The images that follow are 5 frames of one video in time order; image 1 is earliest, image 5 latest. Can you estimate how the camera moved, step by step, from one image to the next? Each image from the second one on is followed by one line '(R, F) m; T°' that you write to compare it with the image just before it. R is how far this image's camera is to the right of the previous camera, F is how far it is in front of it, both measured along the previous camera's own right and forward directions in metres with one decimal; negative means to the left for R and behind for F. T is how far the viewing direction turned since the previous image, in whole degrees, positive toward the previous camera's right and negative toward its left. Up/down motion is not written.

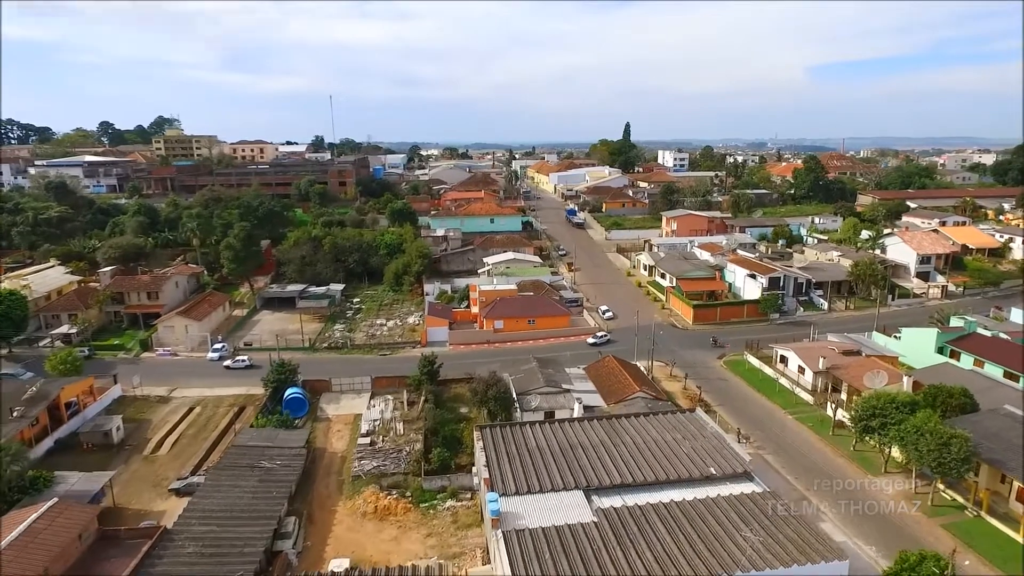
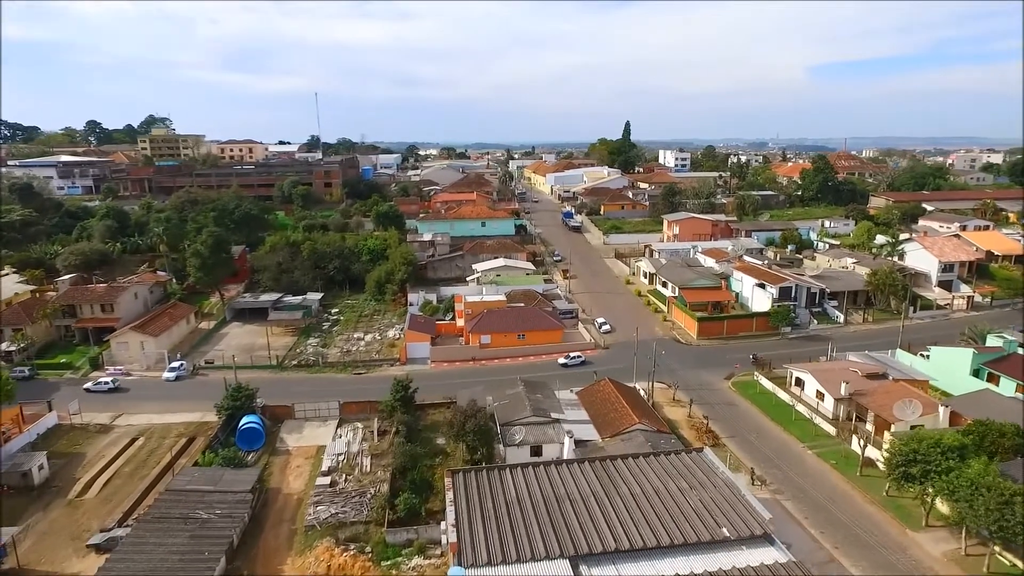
(+0.4, +1.8) m; 0°
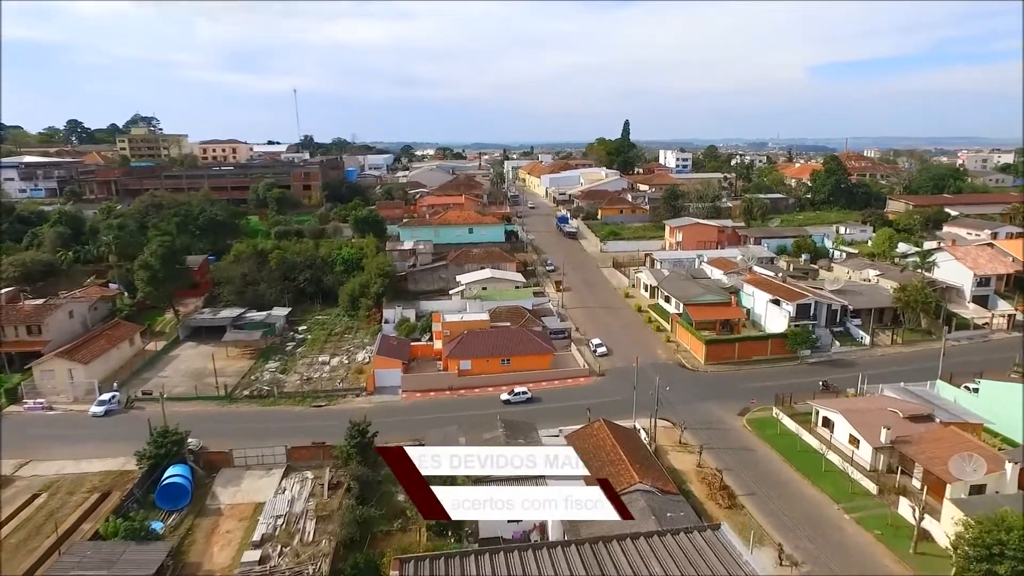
(+0.5, +2.4) m; 0°
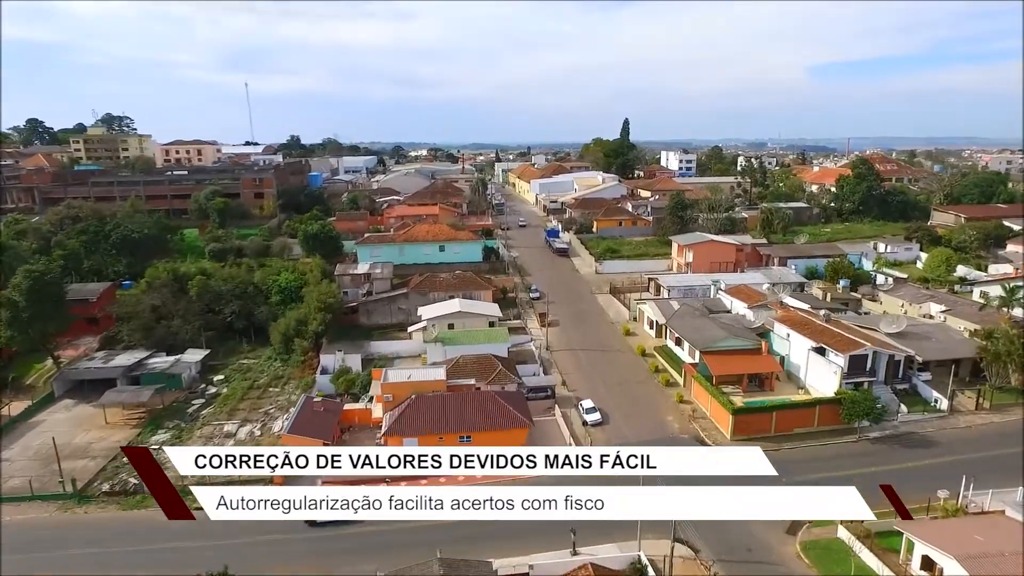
(+0.8, +4.6) m; 0°
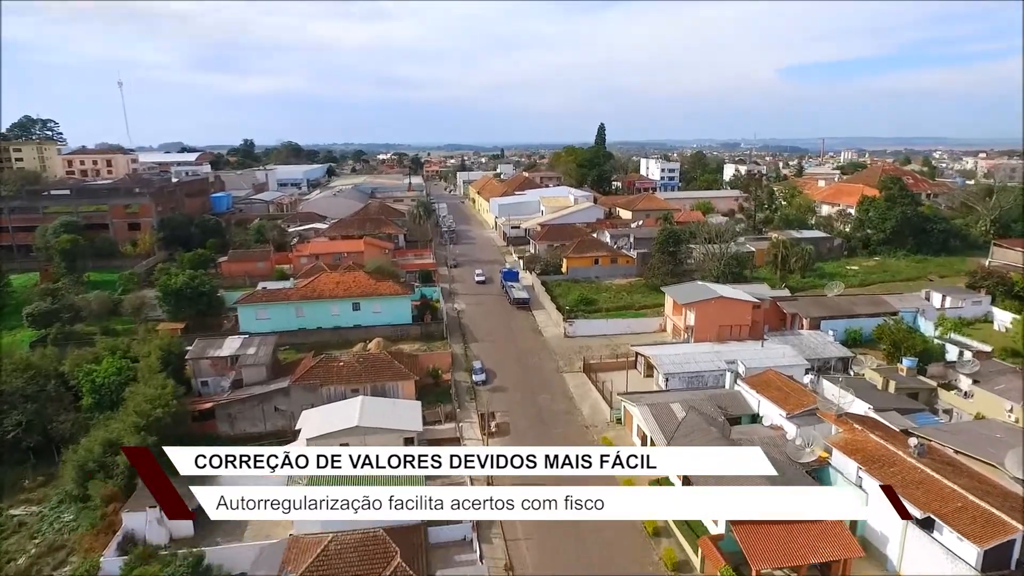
(+1.1, +6.4) m; +2°
